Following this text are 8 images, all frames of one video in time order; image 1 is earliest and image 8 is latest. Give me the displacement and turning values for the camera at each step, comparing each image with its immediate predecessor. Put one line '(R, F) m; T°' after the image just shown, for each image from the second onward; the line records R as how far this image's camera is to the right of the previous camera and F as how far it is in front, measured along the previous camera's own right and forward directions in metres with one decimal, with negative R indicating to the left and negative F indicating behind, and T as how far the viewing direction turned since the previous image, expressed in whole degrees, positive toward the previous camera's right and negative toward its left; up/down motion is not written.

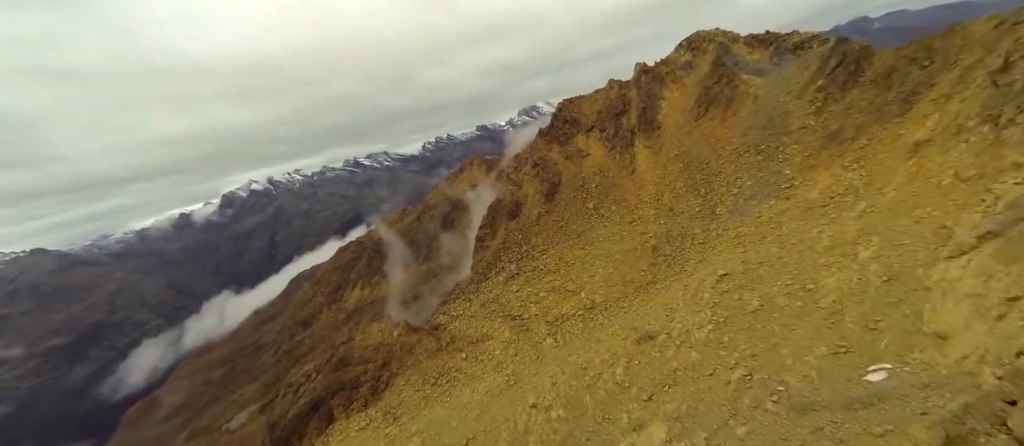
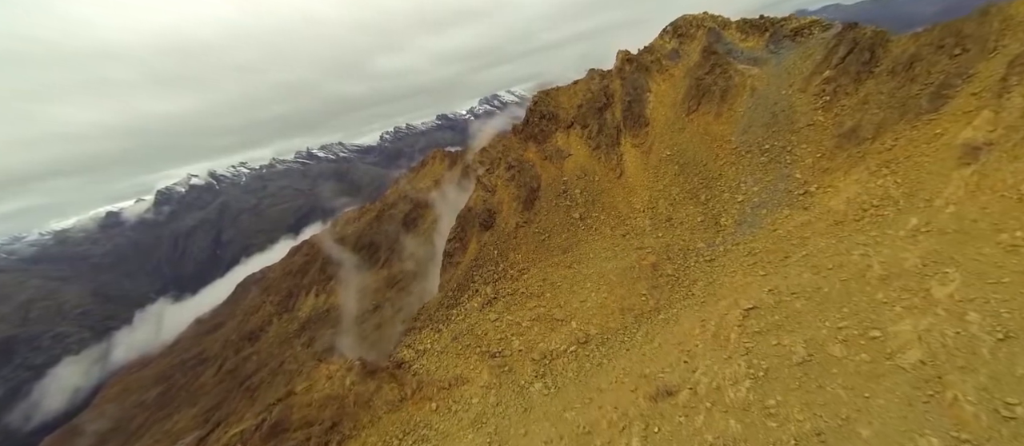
(-0.5, +4.1) m; +6°
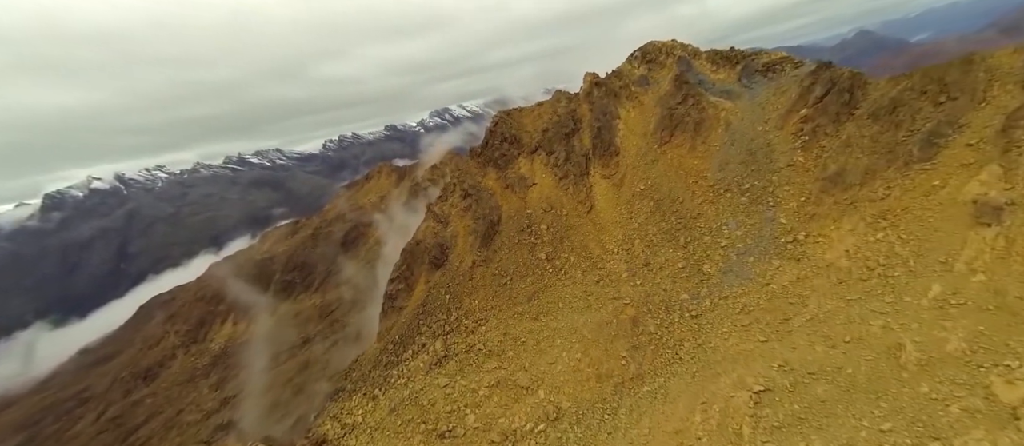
(-0.3, +3.6) m; +8°
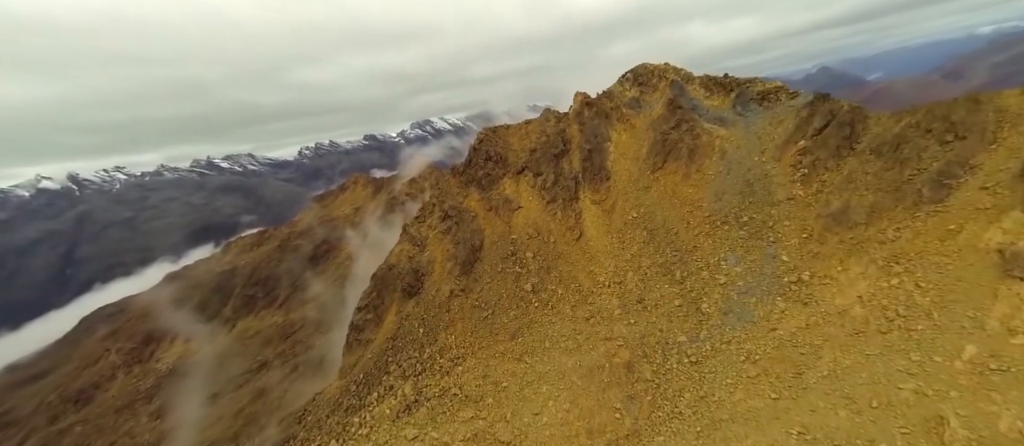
(-0.2, +1.8) m; +3°
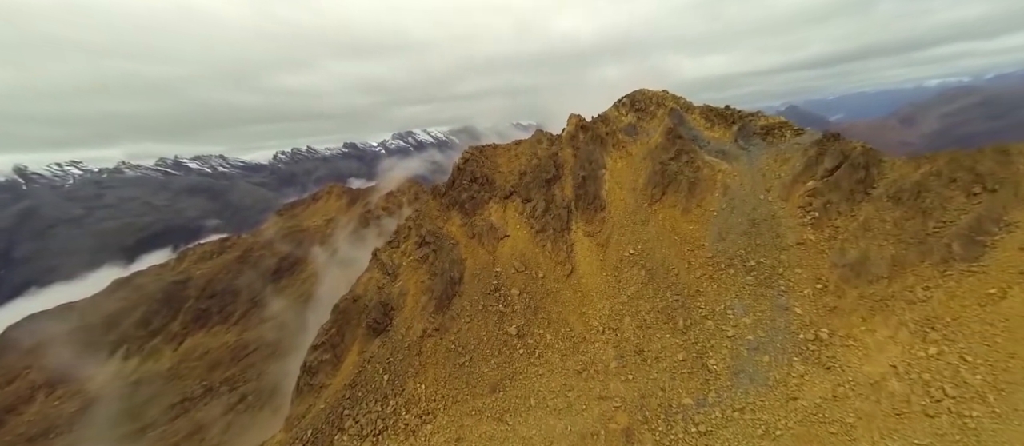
(-0.3, +2.2) m; +3°
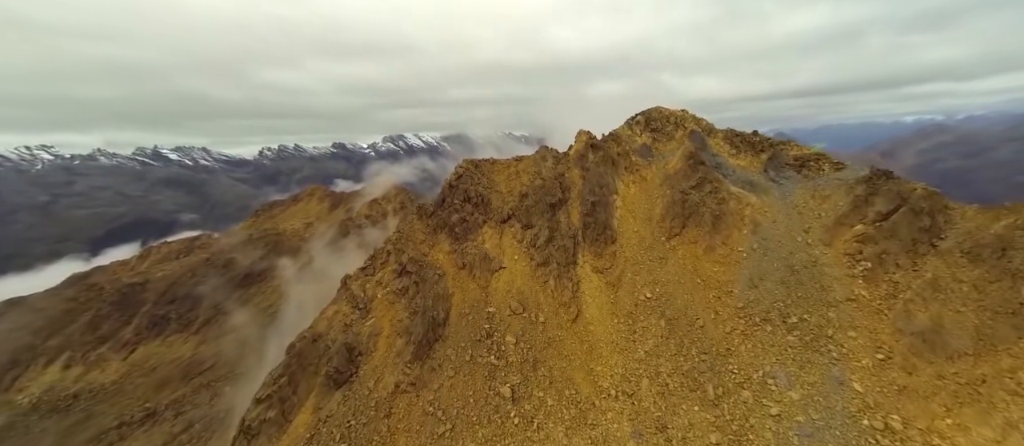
(-0.6, +3.1) m; +2°
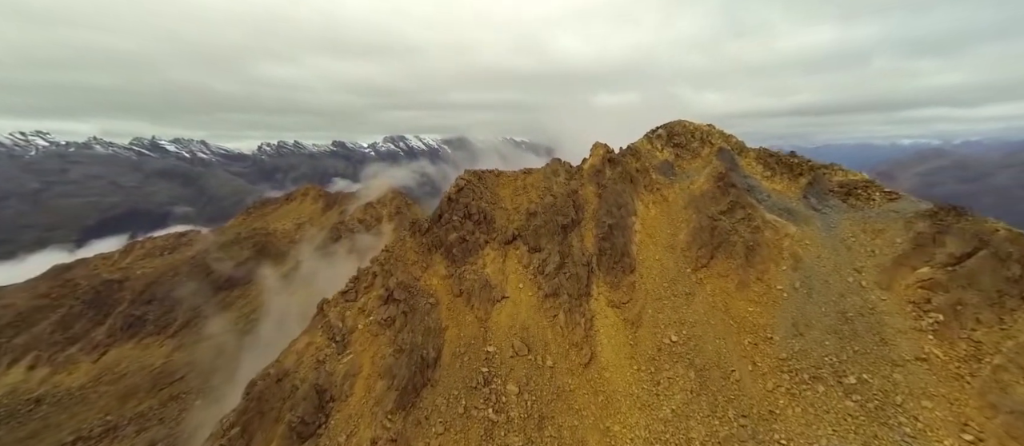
(-0.4, +2.4) m; 0°
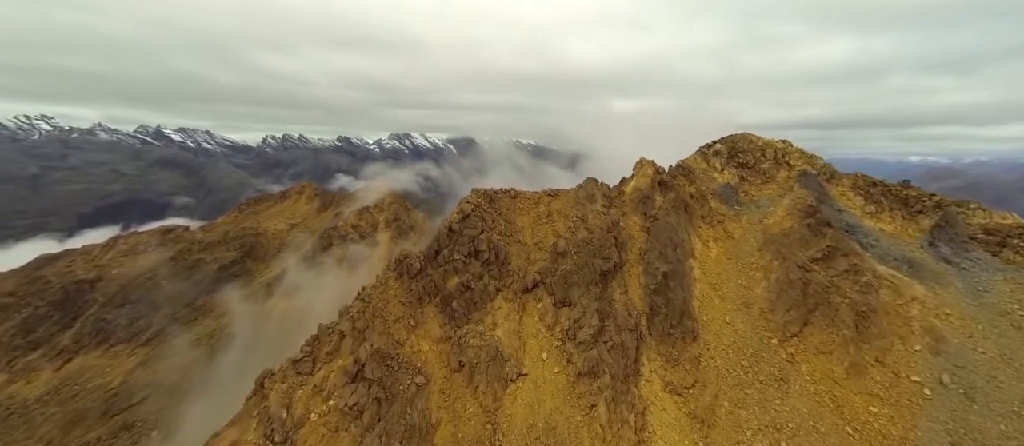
(-0.8, +4.5) m; 0°
